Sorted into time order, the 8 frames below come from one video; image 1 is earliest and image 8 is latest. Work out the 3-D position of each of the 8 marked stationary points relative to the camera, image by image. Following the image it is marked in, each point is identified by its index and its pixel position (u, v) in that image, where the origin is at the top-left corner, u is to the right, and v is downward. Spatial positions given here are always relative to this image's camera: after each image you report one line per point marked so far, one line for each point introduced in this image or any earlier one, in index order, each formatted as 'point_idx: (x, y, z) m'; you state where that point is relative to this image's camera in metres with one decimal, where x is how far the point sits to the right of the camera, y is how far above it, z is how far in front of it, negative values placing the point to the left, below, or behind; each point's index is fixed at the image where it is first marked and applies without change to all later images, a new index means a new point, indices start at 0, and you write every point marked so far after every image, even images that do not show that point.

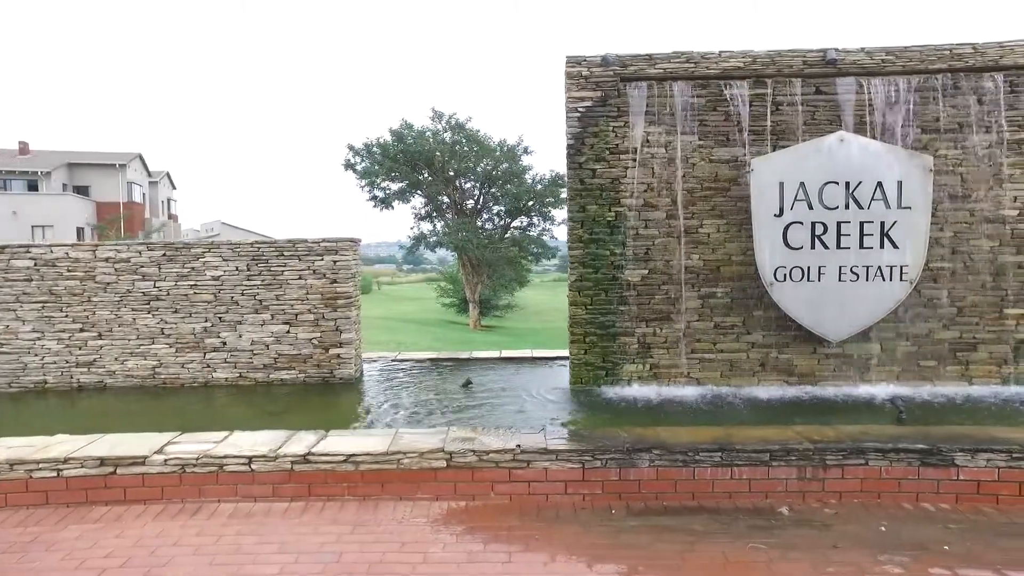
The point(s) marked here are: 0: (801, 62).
0: (+2.1, +1.6, +6.0) m
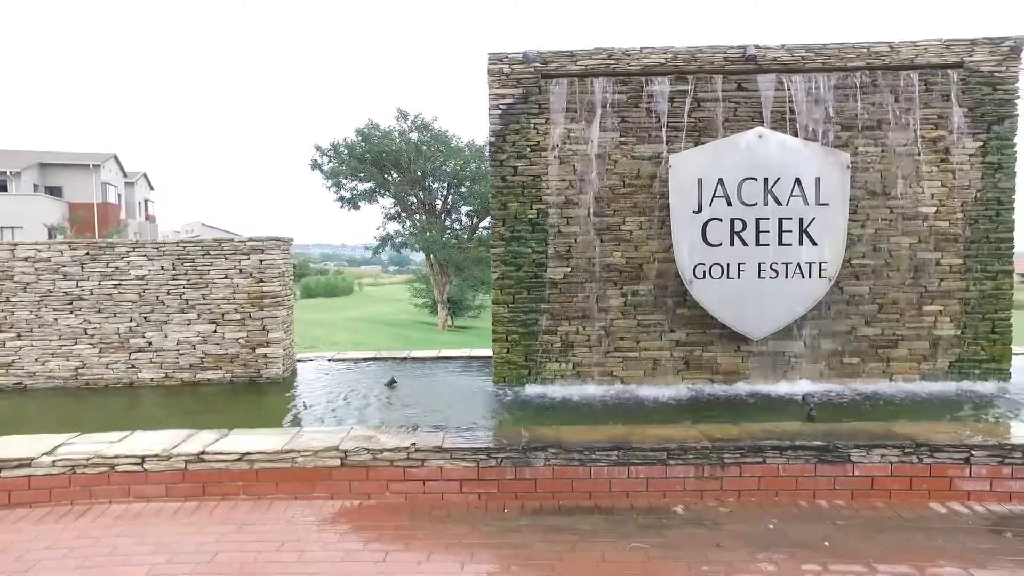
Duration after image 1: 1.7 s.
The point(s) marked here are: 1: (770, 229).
0: (+1.5, +1.7, +6.0) m
1: (+1.8, +0.4, +5.7) m
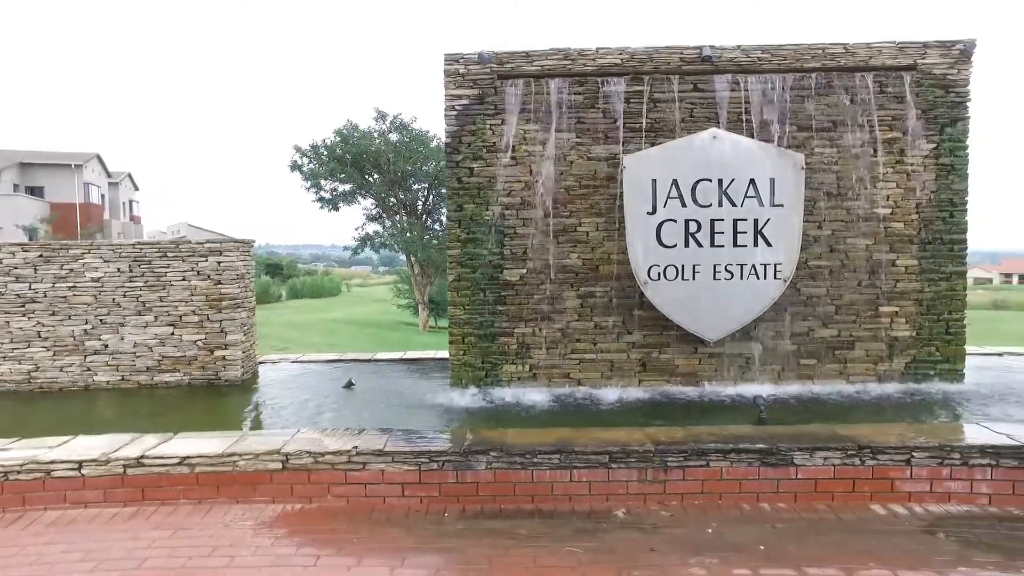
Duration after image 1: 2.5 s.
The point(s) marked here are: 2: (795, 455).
0: (+1.2, +1.6, +6.0) m
1: (+1.5, +0.4, +5.7) m
2: (+1.5, -0.9, +4.3) m
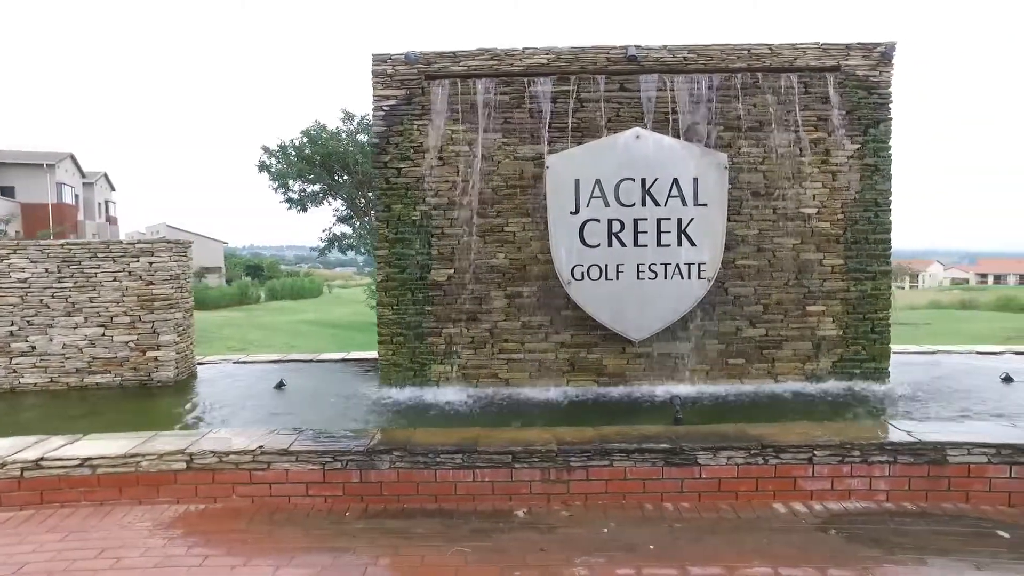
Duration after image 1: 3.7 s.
0: (+0.7, +1.6, +6.0) m
1: (+0.9, +0.4, +5.7) m
2: (+1.0, -0.9, +4.3) m
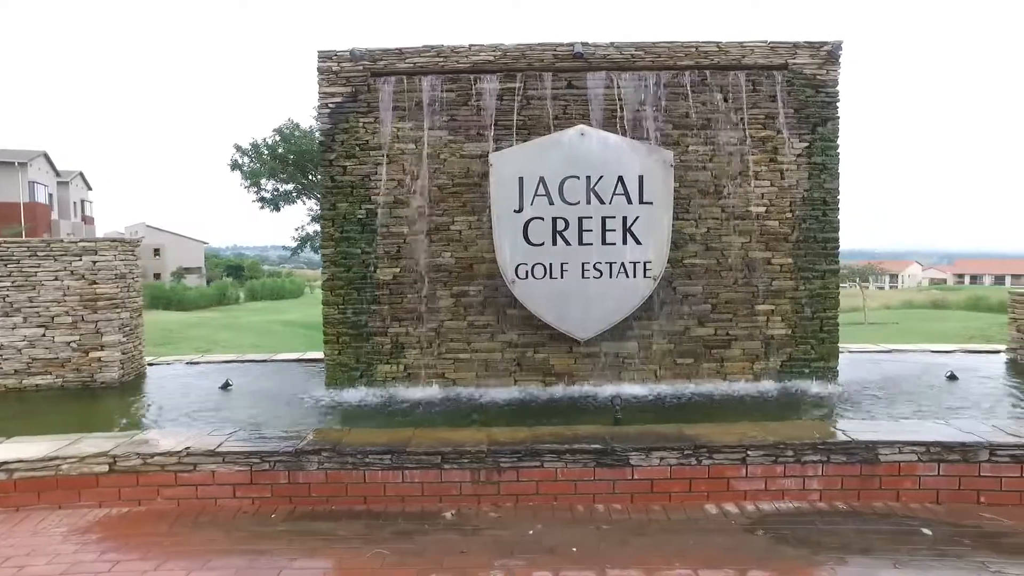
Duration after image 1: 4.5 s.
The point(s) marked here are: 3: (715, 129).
0: (+0.3, +1.7, +5.9) m
1: (+0.5, +0.4, +5.6) m
2: (+0.6, -0.9, +4.3) m
3: (+1.5, +1.2, +6.0) m
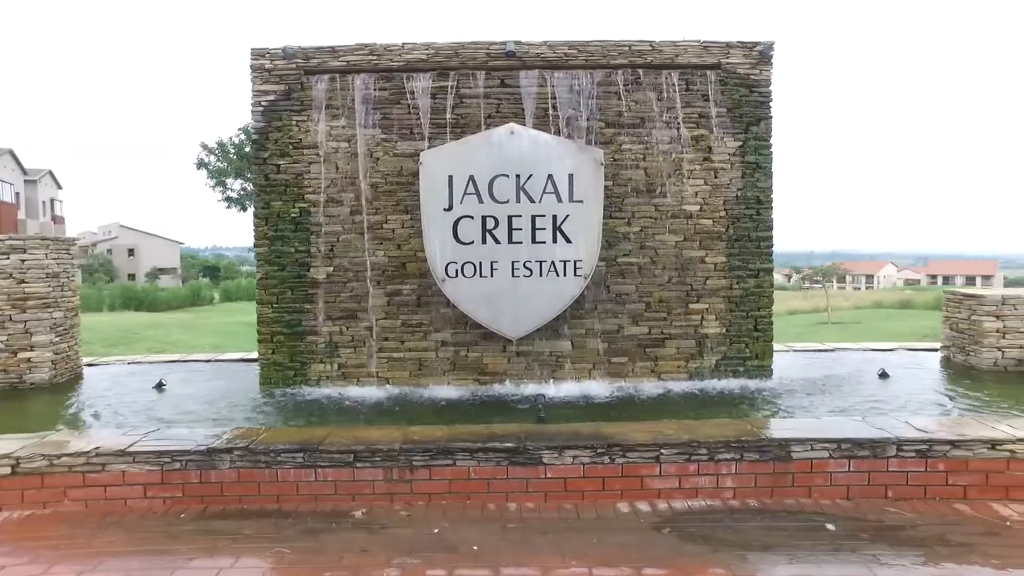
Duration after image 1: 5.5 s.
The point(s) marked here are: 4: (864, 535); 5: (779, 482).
0: (-0.2, +1.7, +5.9) m
1: (+0.1, +0.4, +5.6) m
2: (+0.2, -0.8, +4.3) m
3: (+1.0, +1.2, +6.0) m
4: (+1.6, -1.1, +3.8) m
5: (+1.4, -1.0, +4.3) m
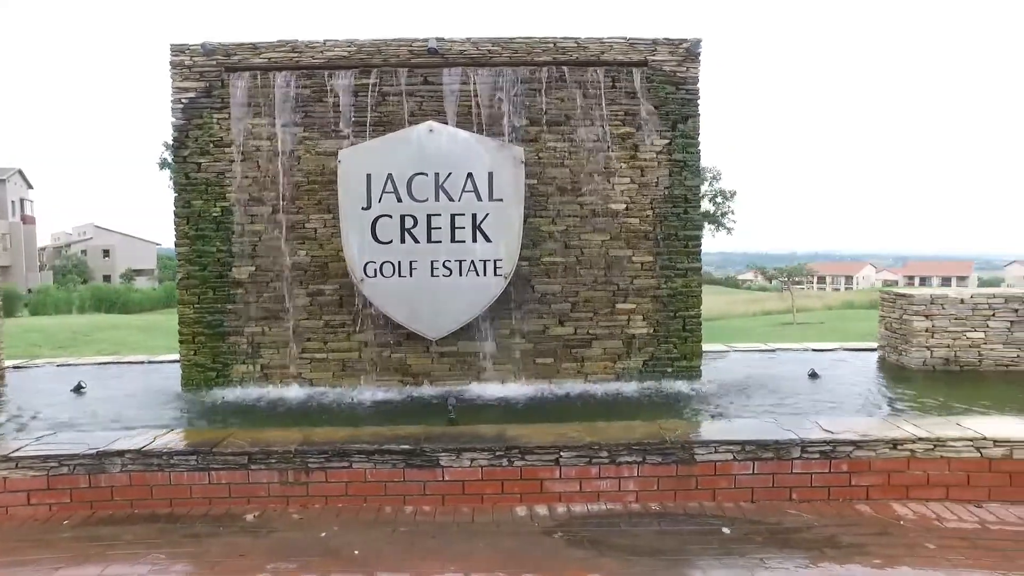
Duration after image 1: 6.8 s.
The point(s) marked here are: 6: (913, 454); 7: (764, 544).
0: (-0.8, +1.7, +5.8) m
1: (-0.5, +0.4, +5.6) m
2: (-0.4, -0.8, +4.2) m
3: (+0.4, +1.2, +5.9) m
4: (+1.1, -1.1, +3.8) m
5: (+0.9, -1.0, +4.2) m
6: (+2.0, -0.8, +4.2) m
7: (+1.1, -1.1, +3.7) m
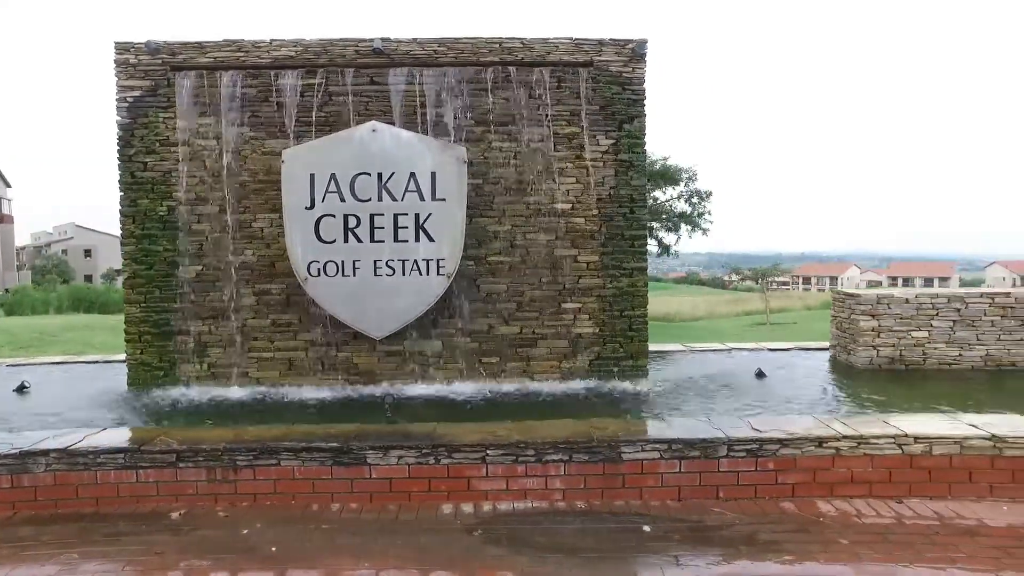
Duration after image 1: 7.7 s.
0: (-1.1, +1.7, +5.8) m
1: (-0.8, +0.4, +5.6) m
2: (-0.7, -0.8, +4.2) m
3: (+0.1, +1.2, +6.0) m
4: (+0.8, -1.1, +3.8) m
5: (+0.5, -1.0, +4.2) m
6: (+1.6, -0.8, +4.2) m
7: (+0.8, -1.1, +3.7) m
